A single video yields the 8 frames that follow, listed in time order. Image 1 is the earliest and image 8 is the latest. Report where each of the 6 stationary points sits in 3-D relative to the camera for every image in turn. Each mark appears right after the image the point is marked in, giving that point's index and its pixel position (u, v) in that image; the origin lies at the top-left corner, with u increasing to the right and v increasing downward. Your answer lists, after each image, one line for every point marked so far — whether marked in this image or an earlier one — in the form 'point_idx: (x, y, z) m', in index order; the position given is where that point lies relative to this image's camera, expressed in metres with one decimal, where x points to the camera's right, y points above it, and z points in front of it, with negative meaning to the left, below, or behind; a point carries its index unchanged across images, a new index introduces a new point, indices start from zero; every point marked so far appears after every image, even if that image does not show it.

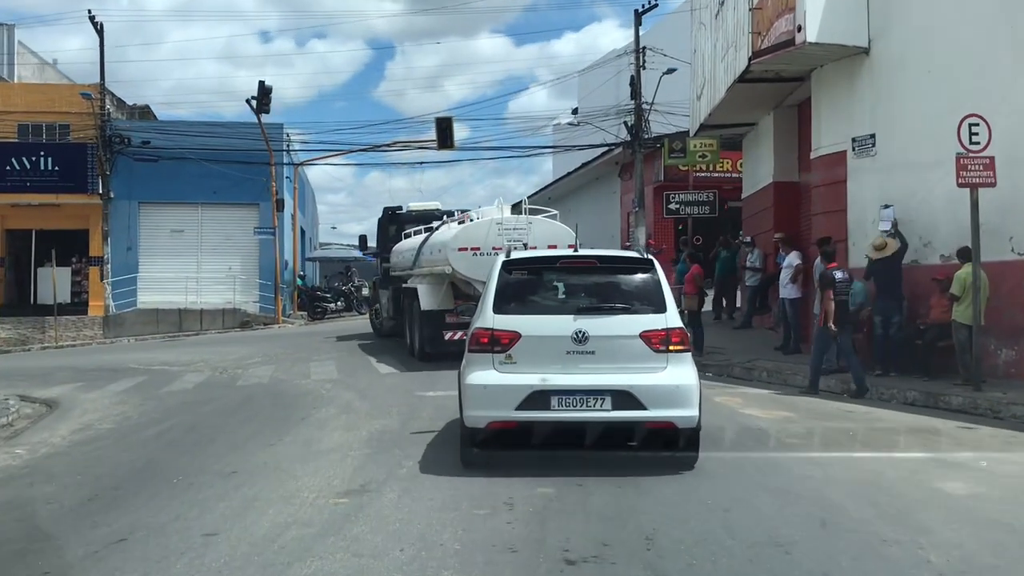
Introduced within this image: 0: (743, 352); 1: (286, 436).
0: (+3.1, -0.9, +15.8) m
1: (-1.7, -1.1, +8.7) m
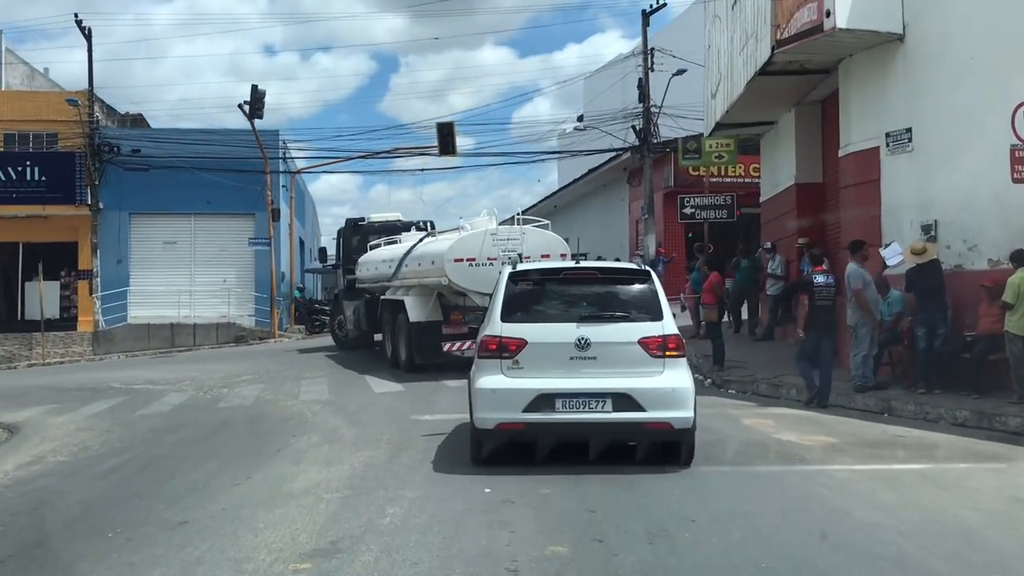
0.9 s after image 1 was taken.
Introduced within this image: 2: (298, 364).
0: (+3.2, -1.0, +14.6) m
1: (-1.7, -1.2, +7.5) m
2: (-3.5, -1.2, +19.0) m
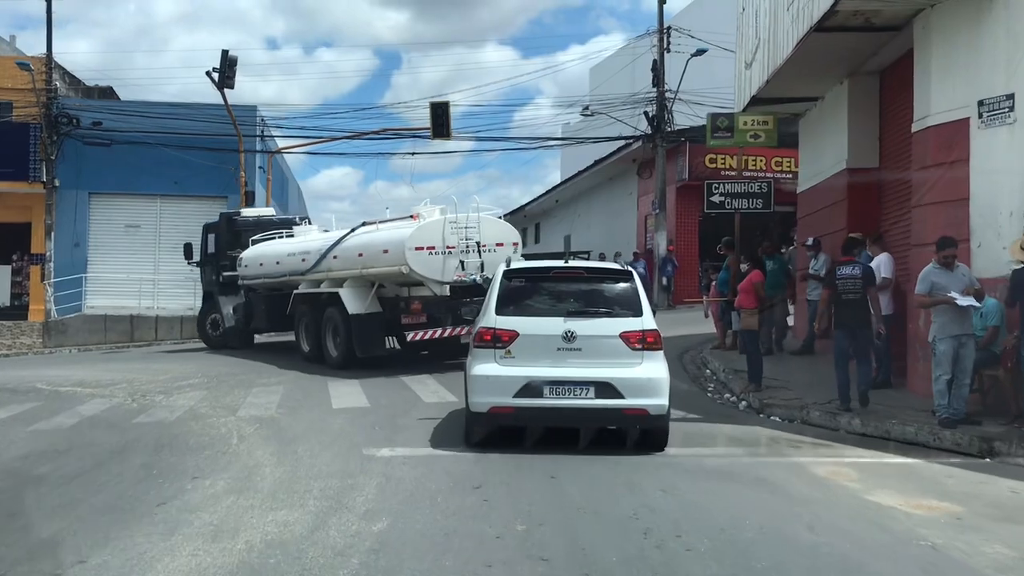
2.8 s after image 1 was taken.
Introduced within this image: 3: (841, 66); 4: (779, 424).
0: (+3.1, -1.0, +12.0) m
1: (-1.7, -1.1, +4.9) m
2: (-3.6, -1.1, +16.4) m
3: (+3.8, +2.6, +13.6) m
4: (+2.4, -1.2, +10.6) m
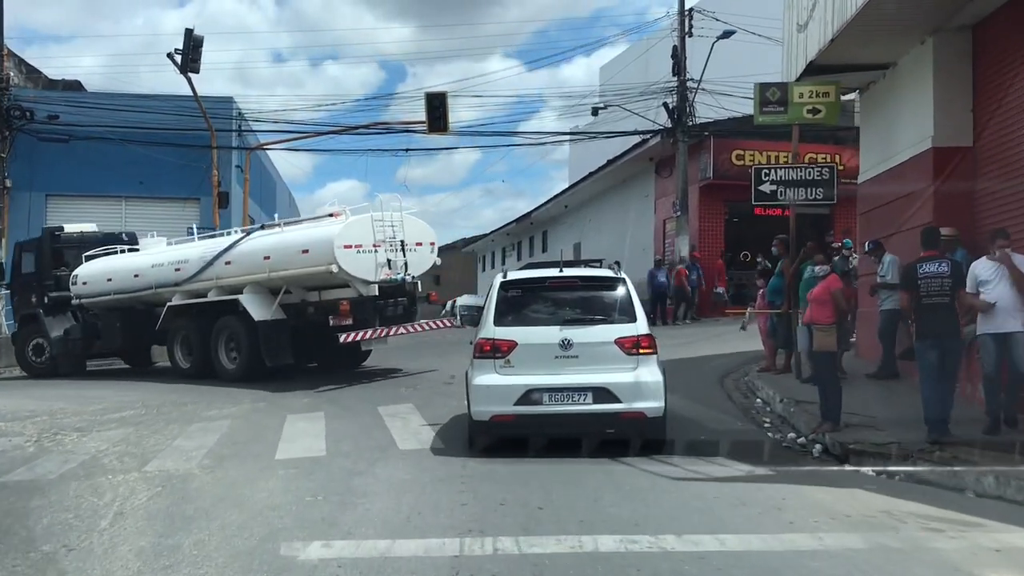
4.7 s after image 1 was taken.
0: (+3.1, -1.1, +9.2) m
1: (-1.8, -1.1, +2.1) m
2: (-3.5, -1.2, +13.6) m
3: (+3.9, +2.5, +10.9) m
4: (+2.4, -1.3, +7.9) m
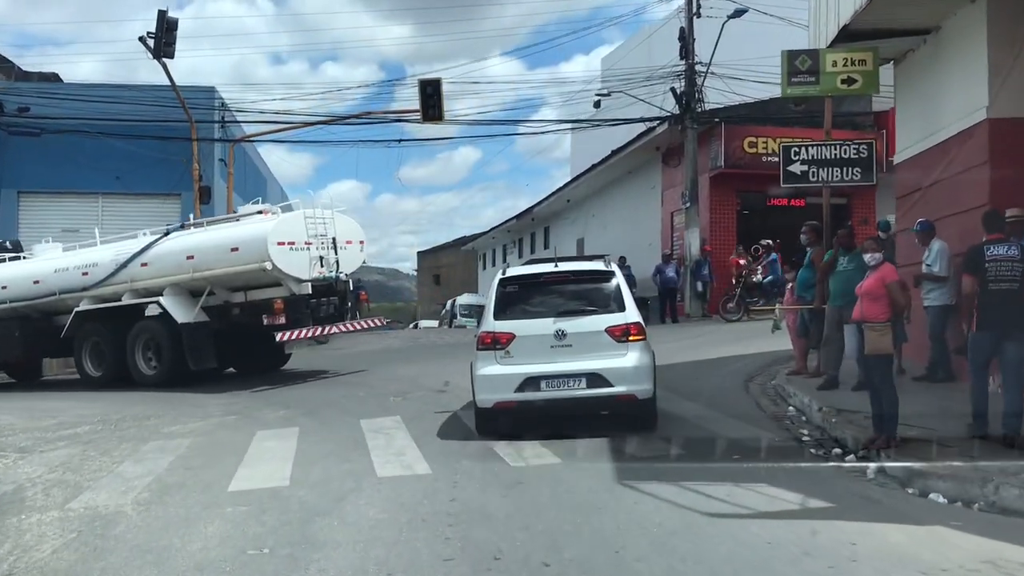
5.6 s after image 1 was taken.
0: (+3.1, -1.0, +7.8) m
1: (-1.8, -1.1, +0.8) m
2: (-3.5, -1.2, +12.3) m
3: (+3.8, +2.6, +9.5) m
4: (+2.4, -1.2, +6.5) m
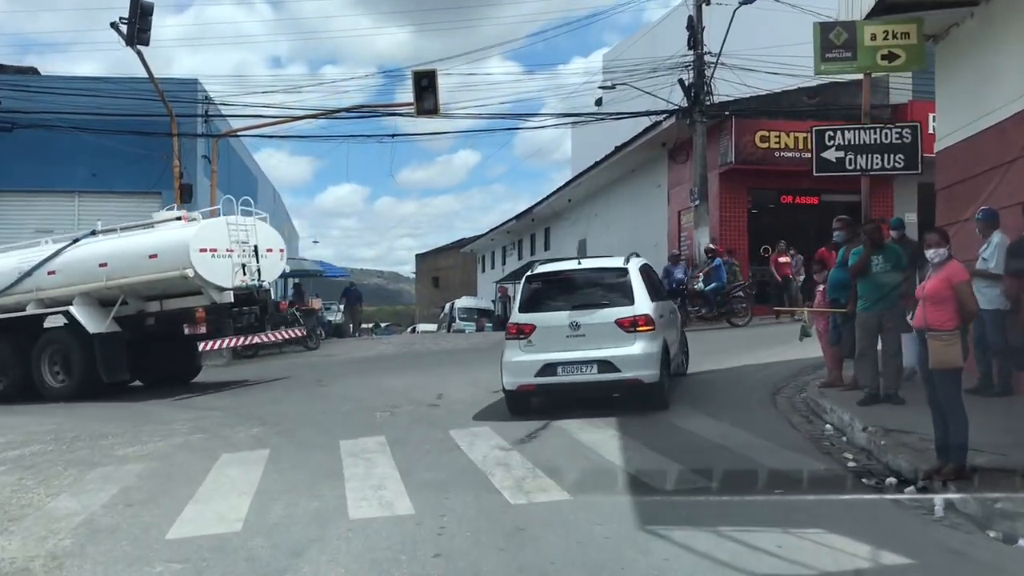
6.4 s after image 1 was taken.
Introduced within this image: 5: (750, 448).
0: (+3.1, -1.0, +6.6) m
1: (-1.8, -1.1, -0.4) m
2: (-3.5, -1.3, +11.1) m
3: (+3.8, +2.6, +8.3) m
4: (+2.4, -1.2, +5.3) m
5: (+1.7, -1.1, +8.2) m
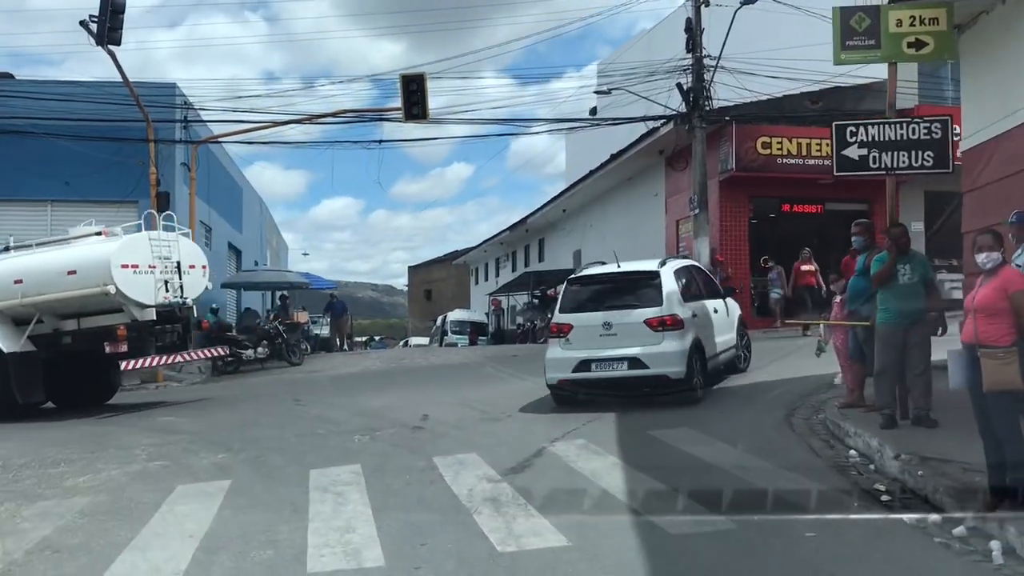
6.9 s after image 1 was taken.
0: (+3.1, -1.1, +5.7) m
1: (-1.8, -1.1, -1.3) m
2: (-3.6, -1.4, +10.1) m
3: (+3.7, +2.5, +7.5) m
4: (+2.4, -1.3, +4.4) m
5: (+1.6, -1.2, +7.3) m
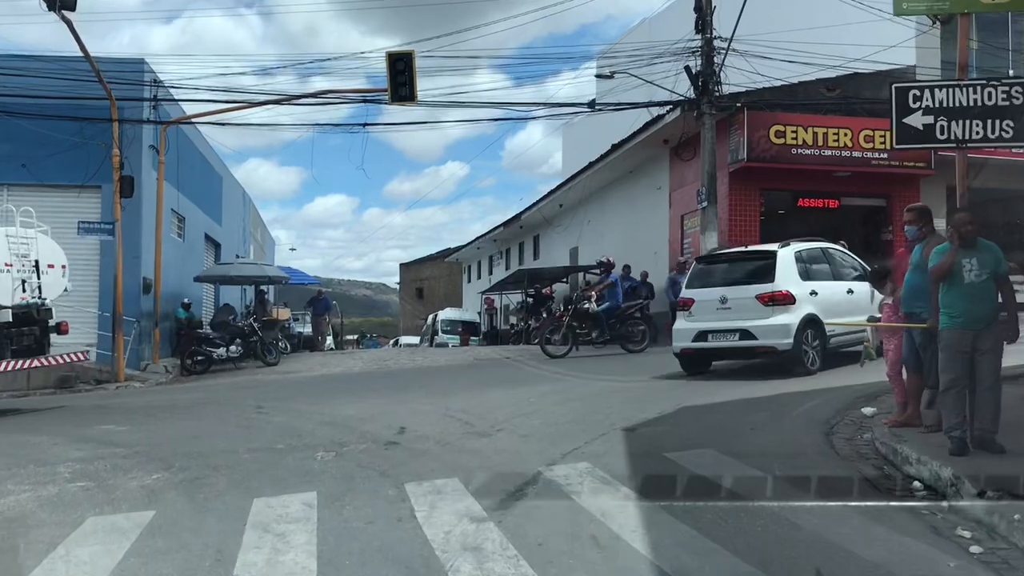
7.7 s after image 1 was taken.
0: (+3.0, -1.1, +4.3) m
1: (-1.8, -1.0, -2.8) m
2: (-3.7, -1.3, +8.6) m
3: (+3.7, +2.5, +6.0) m
4: (+2.4, -1.2, +2.9) m
5: (+1.6, -1.2, +5.8) m
